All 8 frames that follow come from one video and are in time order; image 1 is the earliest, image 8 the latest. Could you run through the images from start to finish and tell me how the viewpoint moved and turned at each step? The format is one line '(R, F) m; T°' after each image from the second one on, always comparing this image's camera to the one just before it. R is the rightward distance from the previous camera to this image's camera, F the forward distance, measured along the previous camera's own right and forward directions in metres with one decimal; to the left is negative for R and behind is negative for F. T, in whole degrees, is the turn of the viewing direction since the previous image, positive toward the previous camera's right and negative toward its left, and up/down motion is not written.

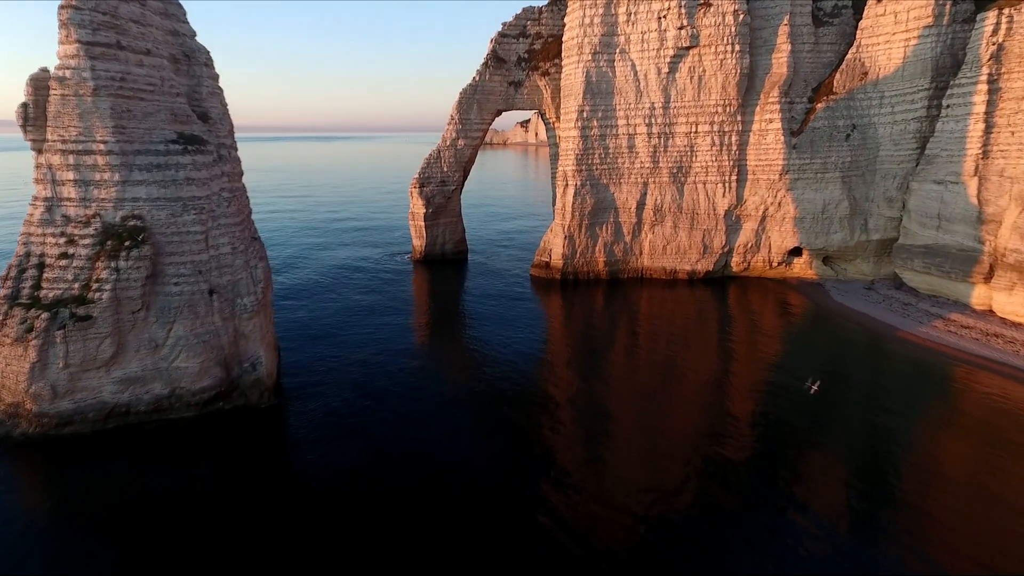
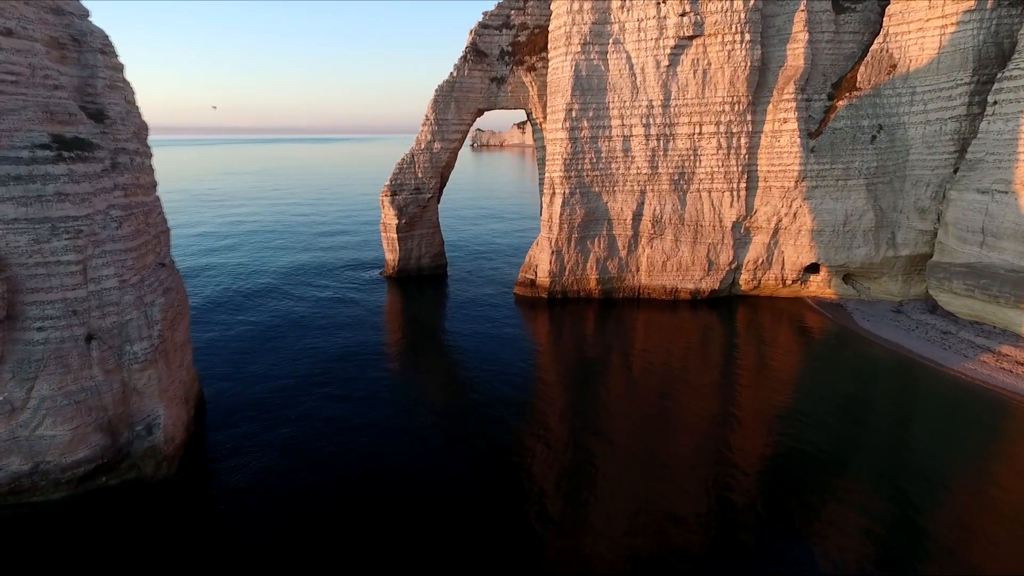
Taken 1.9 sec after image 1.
(+0.7, +3.0) m; 0°
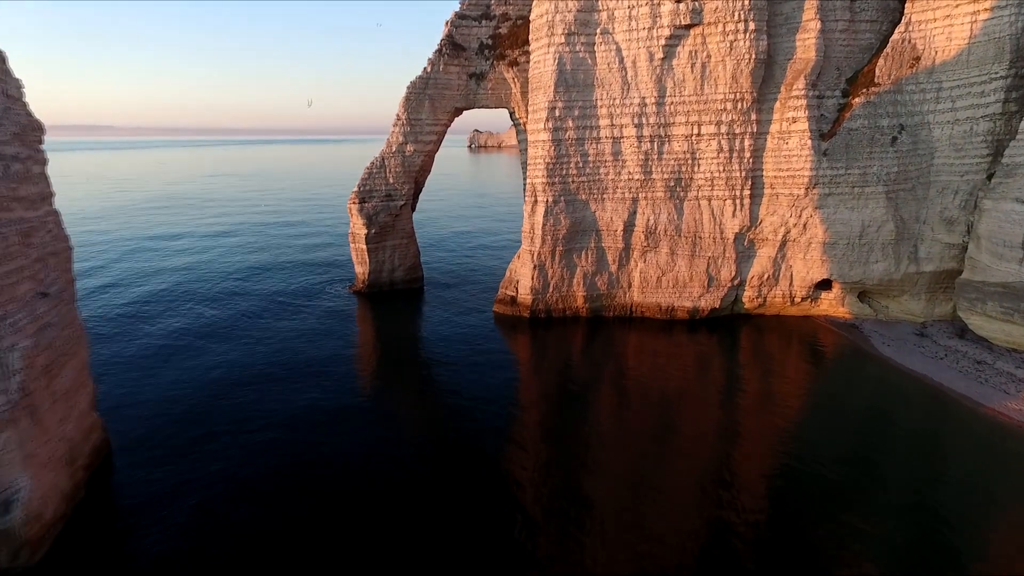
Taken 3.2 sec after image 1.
(+0.8, +2.4) m; 0°
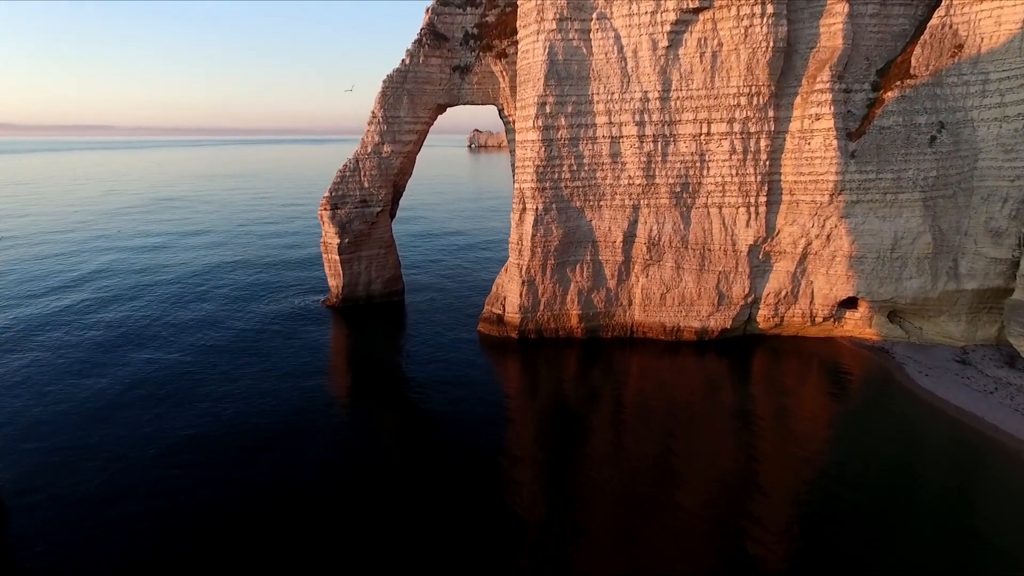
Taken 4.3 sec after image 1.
(+0.5, +2.3) m; 0°
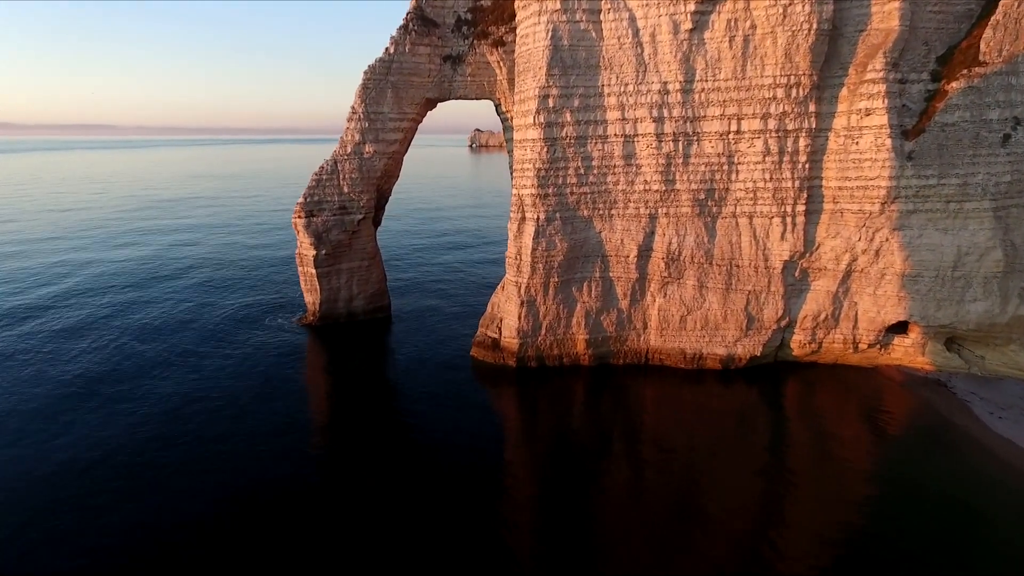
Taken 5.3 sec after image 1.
(+0.1, +2.4) m; 0°
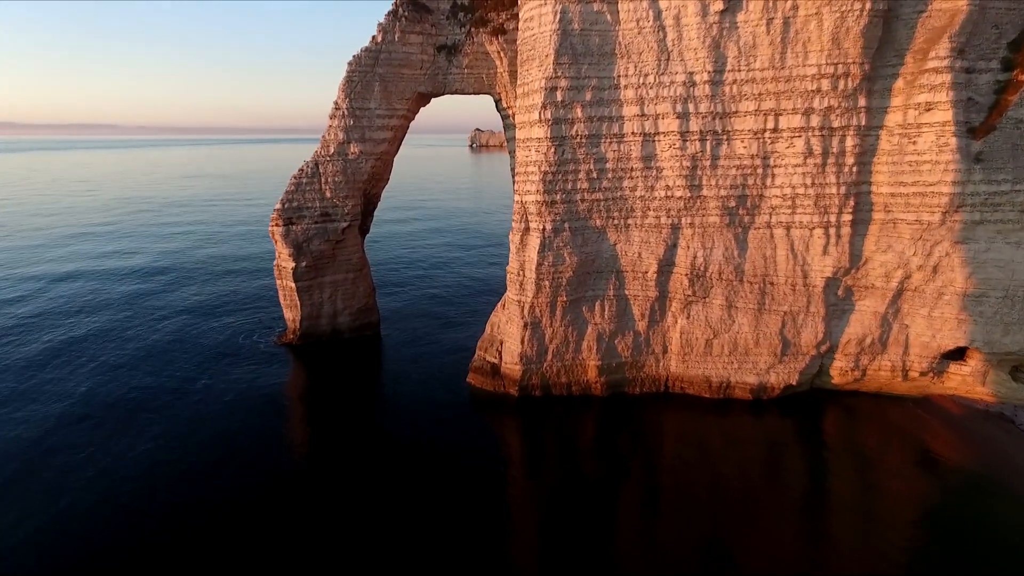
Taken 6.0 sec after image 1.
(0.0, +2.0) m; 0°
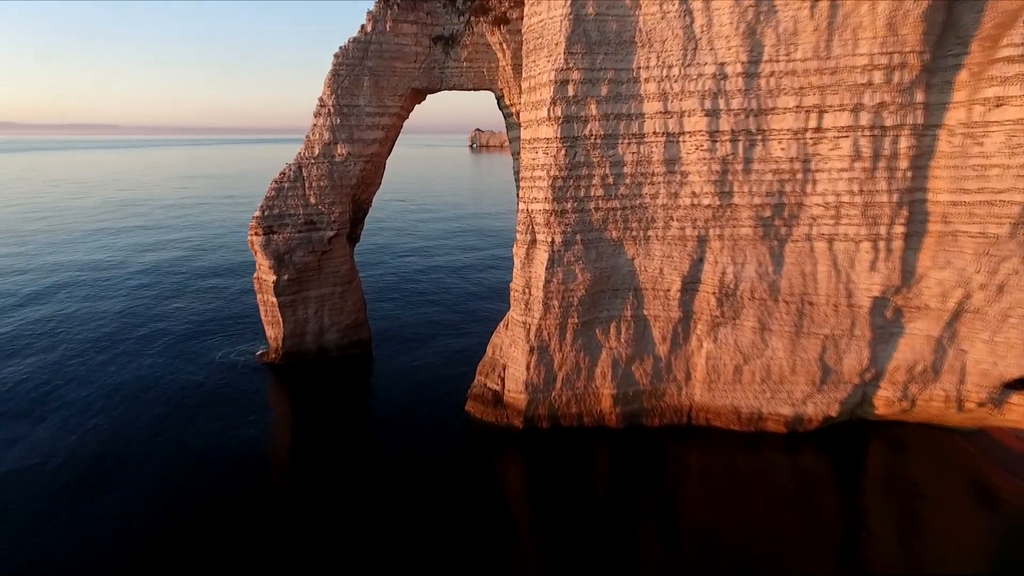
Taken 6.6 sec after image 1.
(-0.1, +1.6) m; 0°
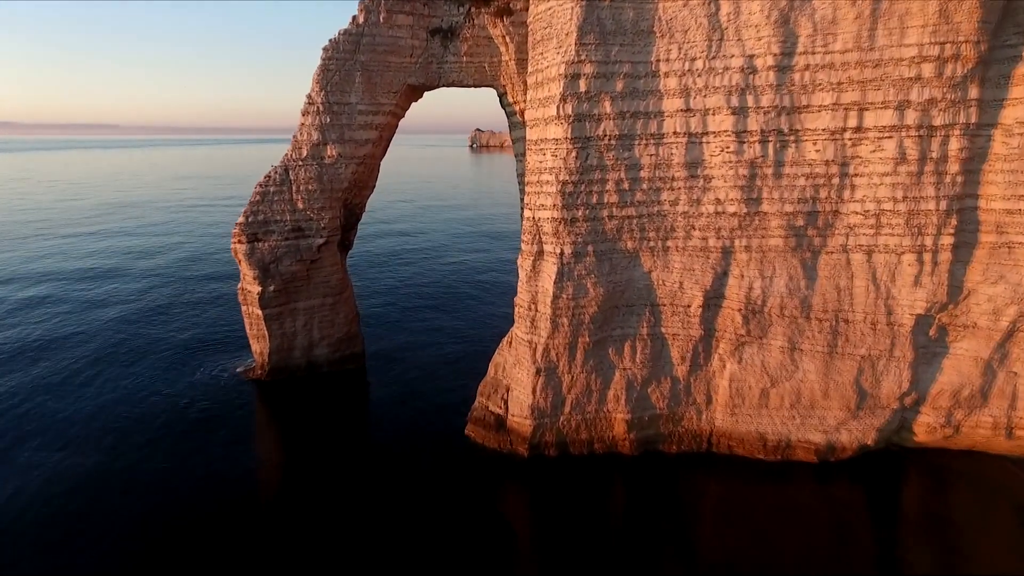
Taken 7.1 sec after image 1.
(-0.1, +1.1) m; 0°
